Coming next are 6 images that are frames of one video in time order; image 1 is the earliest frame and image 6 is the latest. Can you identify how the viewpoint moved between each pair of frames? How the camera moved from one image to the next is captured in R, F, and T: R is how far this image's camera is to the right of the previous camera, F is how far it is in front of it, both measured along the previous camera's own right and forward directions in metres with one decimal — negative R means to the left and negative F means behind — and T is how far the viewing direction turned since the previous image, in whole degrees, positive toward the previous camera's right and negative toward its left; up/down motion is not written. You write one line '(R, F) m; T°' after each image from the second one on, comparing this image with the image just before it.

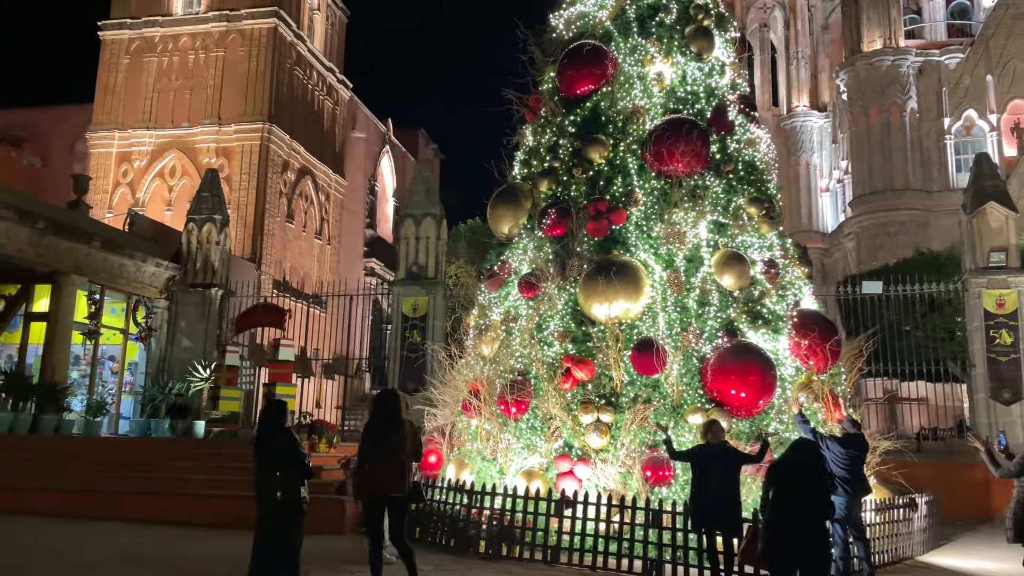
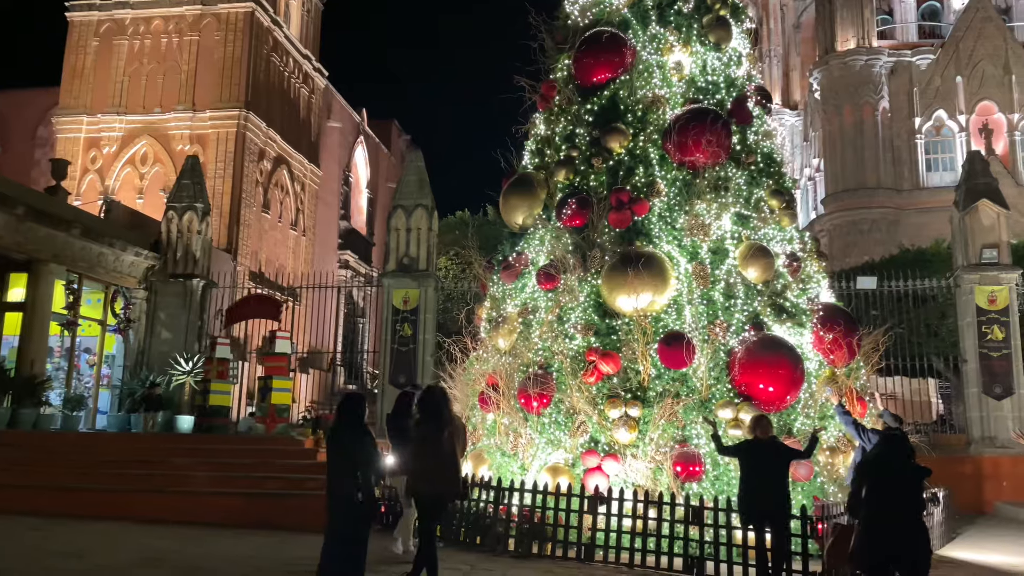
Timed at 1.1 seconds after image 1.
(-0.7, +0.3) m; +3°
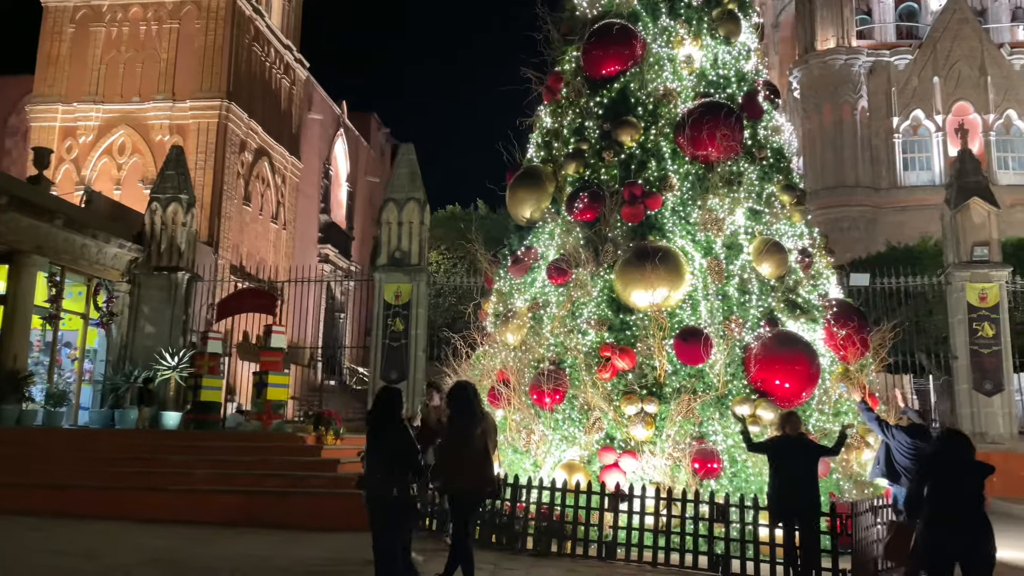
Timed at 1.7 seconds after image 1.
(-0.5, +0.2) m; +2°
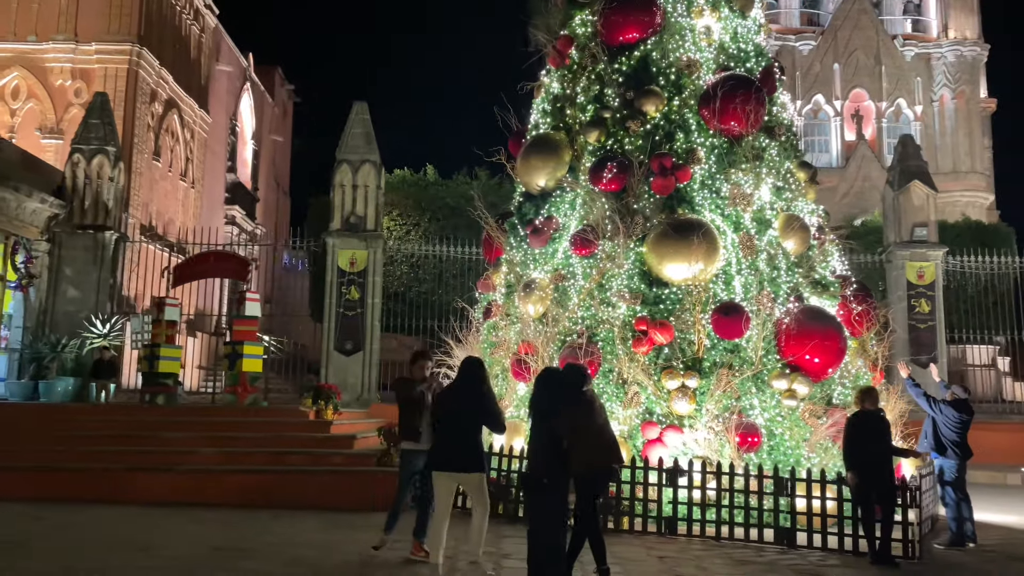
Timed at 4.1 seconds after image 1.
(-1.7, +0.5) m; +9°
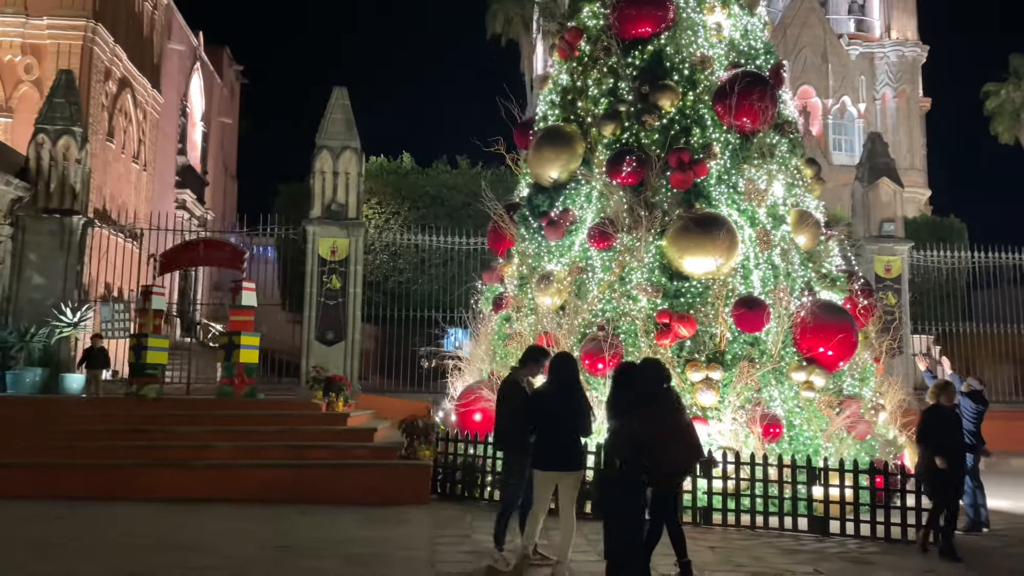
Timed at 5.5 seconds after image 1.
(-1.0, +0.1) m; +5°
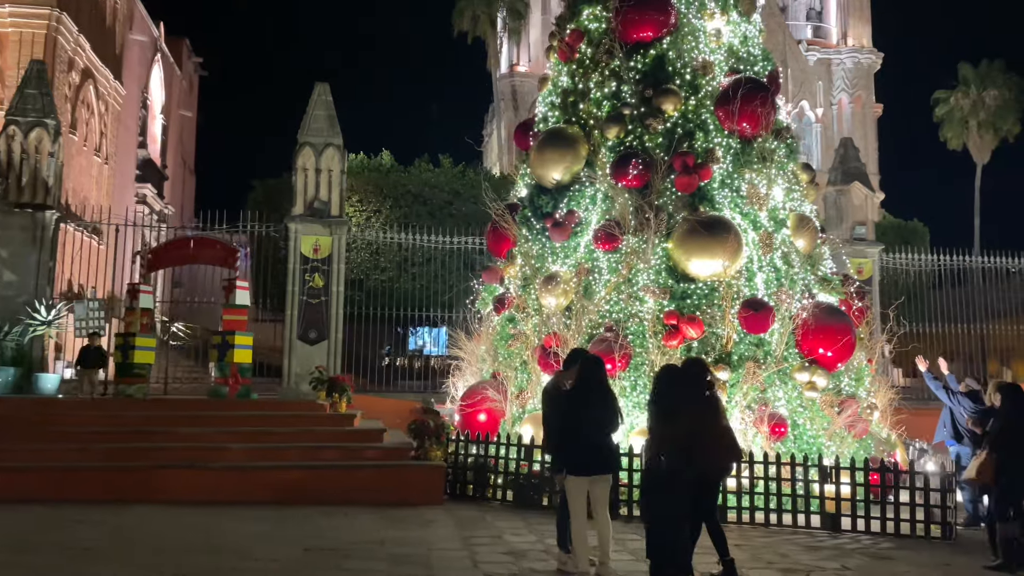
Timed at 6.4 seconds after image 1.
(-0.6, 0.0) m; +3°
